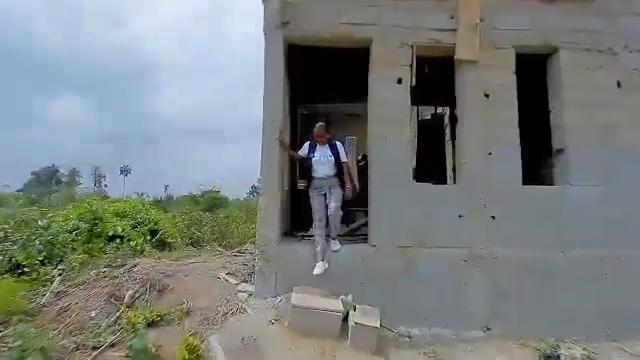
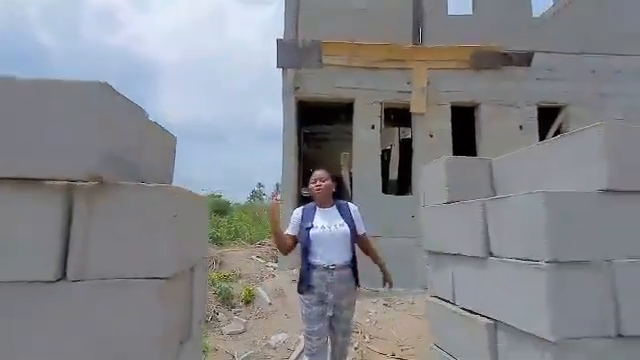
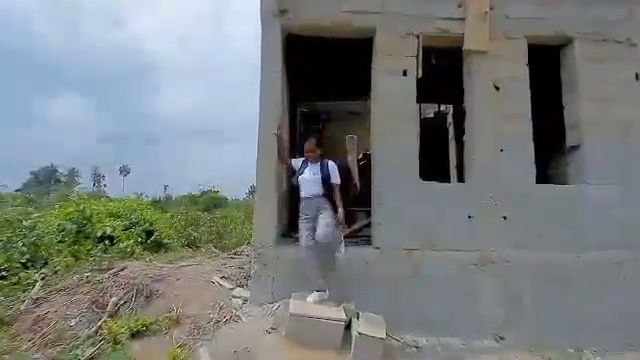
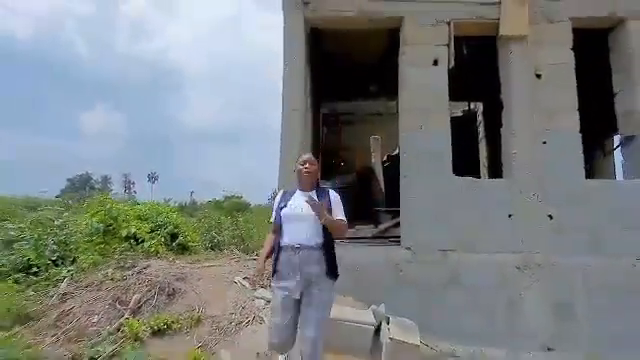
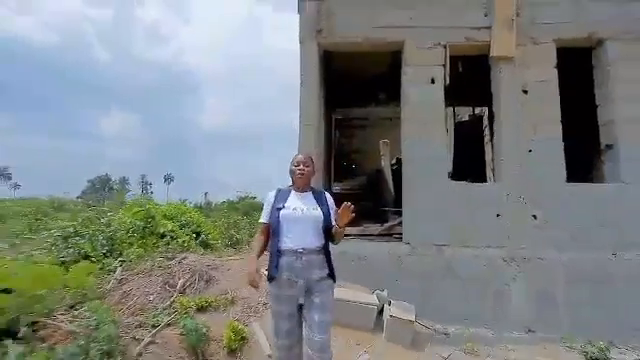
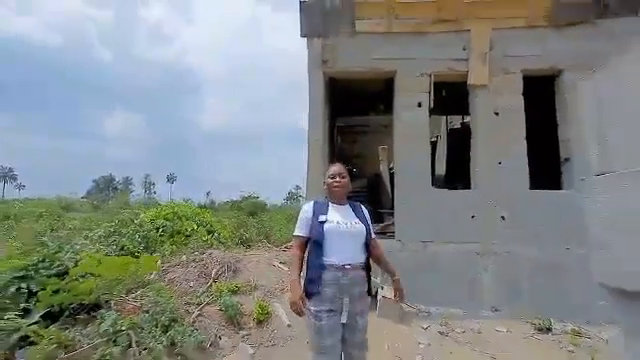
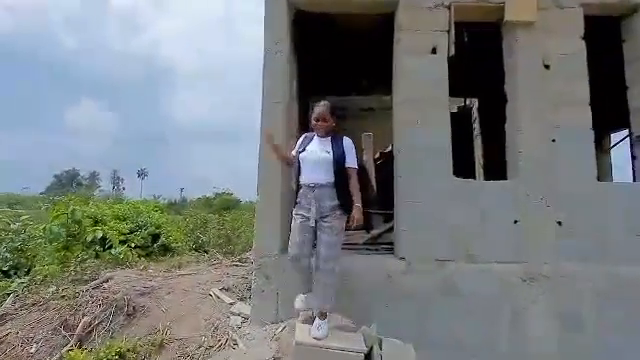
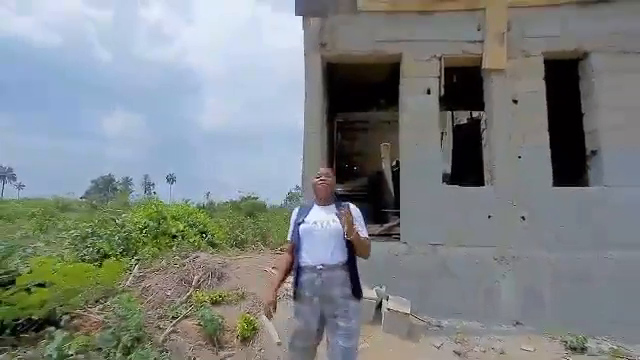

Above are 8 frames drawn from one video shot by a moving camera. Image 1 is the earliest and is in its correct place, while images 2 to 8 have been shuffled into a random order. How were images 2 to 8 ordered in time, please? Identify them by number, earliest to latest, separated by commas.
3, 7, 4, 5, 8, 6, 2
